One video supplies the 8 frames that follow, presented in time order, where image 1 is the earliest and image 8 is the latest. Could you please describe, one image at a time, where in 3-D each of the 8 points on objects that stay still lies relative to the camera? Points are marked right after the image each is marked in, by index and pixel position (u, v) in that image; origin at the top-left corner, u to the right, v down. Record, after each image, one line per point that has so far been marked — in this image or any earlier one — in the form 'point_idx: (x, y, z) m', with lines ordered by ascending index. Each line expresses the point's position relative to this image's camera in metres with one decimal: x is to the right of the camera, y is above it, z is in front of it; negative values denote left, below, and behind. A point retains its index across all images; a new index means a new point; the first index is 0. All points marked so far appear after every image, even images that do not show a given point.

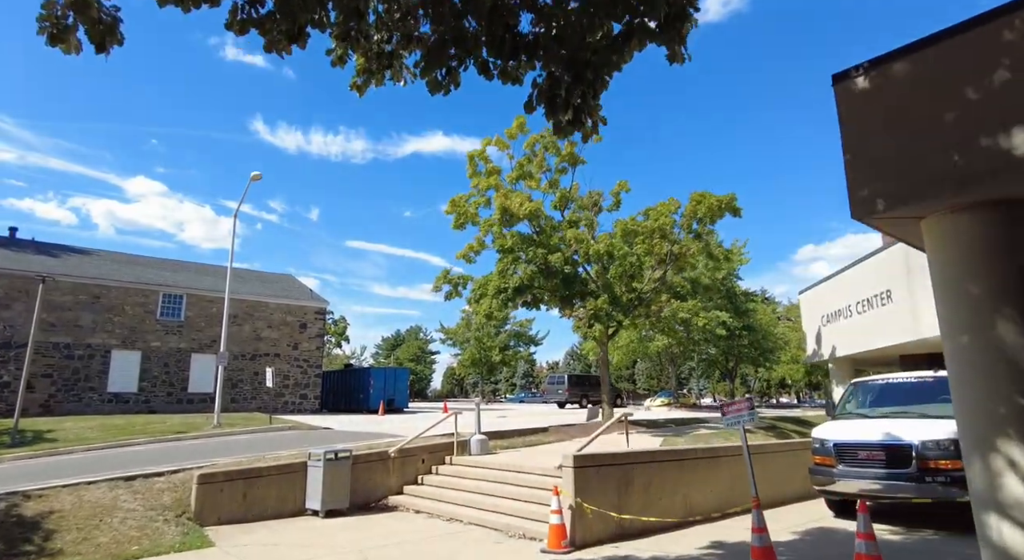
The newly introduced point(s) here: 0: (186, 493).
0: (-5.7, -3.7, +10.3) m
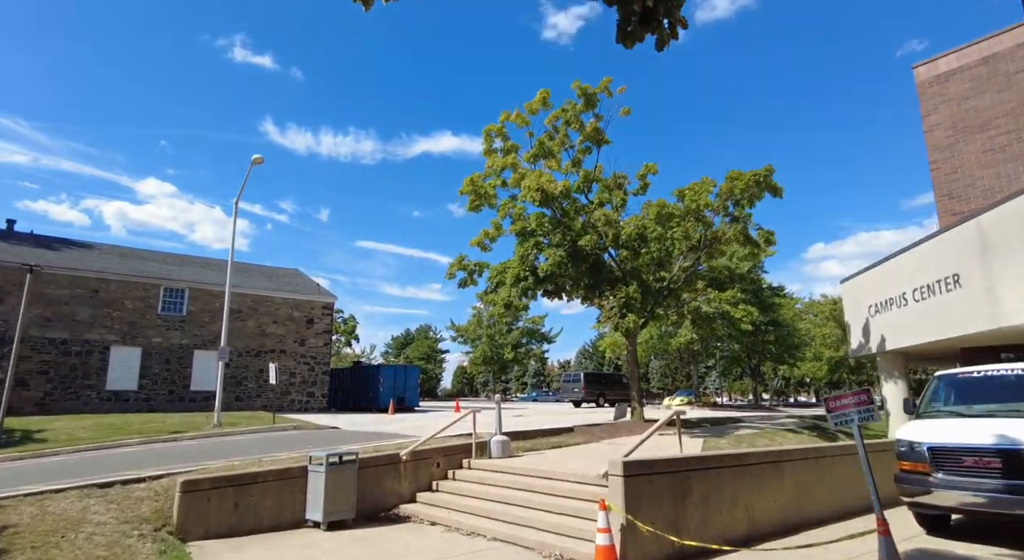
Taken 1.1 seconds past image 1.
0: (-5.3, -3.4, +9.0) m
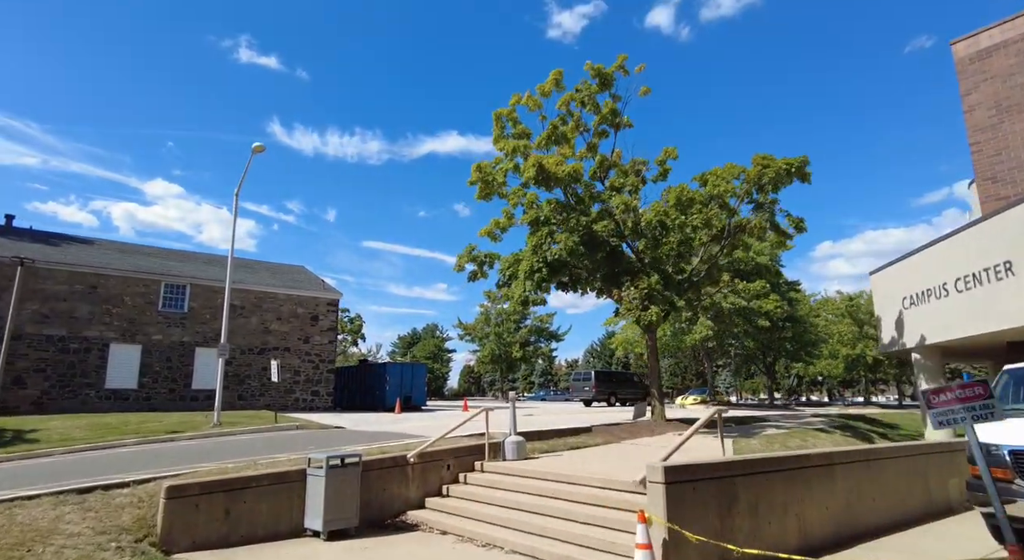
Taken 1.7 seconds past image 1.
0: (-5.0, -3.2, +8.2) m
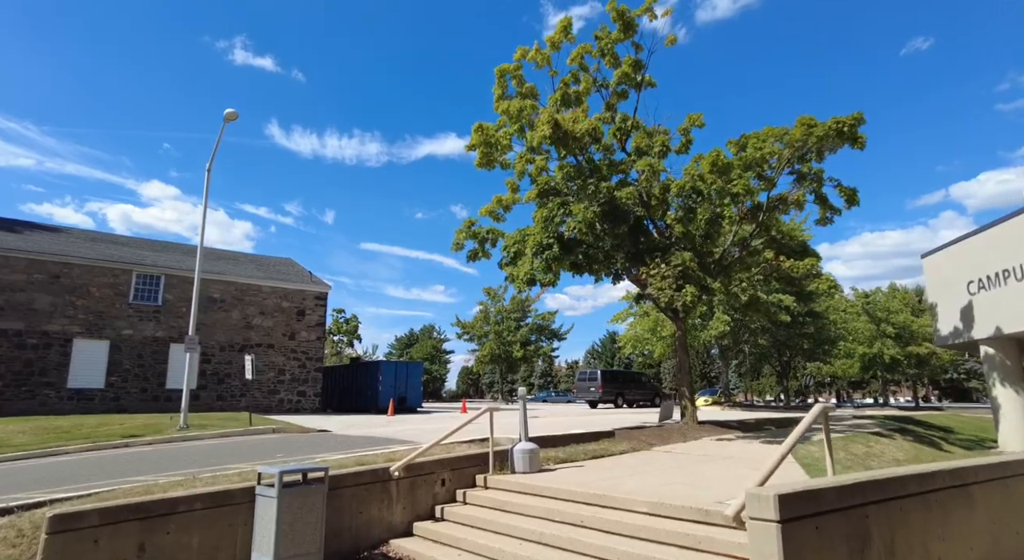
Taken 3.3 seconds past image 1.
0: (-4.8, -2.7, +5.9) m
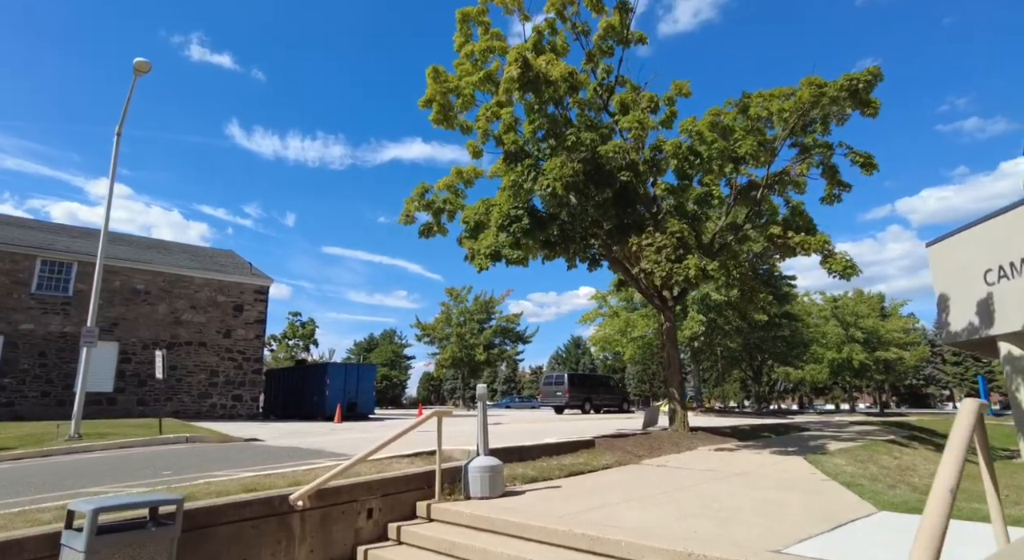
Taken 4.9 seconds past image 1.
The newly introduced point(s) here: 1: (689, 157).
0: (-5.1, -2.1, +3.3) m
1: (+3.2, +2.2, +10.7) m
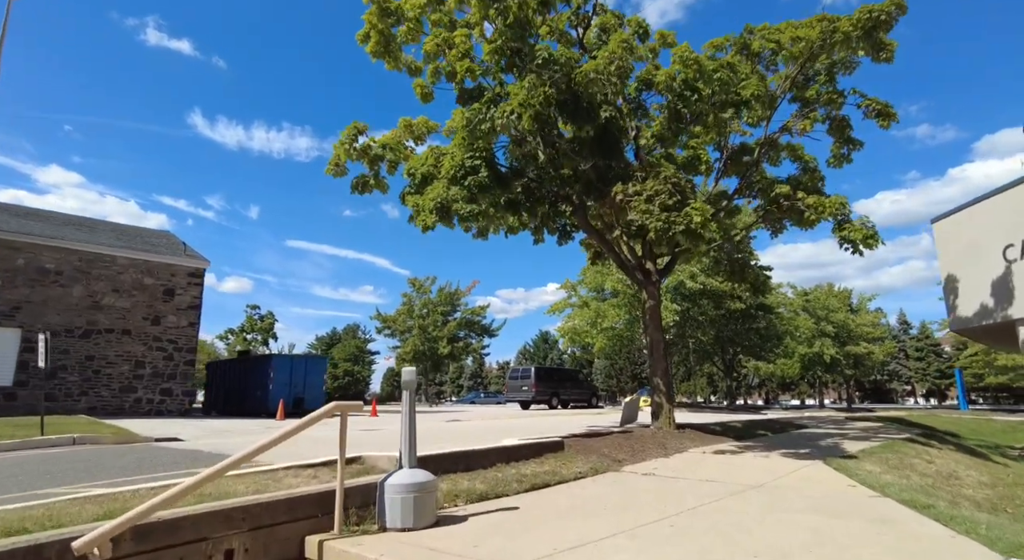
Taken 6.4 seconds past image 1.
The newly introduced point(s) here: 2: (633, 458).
0: (-5.5, -1.6, +1.0) m
1: (+2.5, +2.7, +8.8) m
2: (+1.6, -2.4, +8.0) m
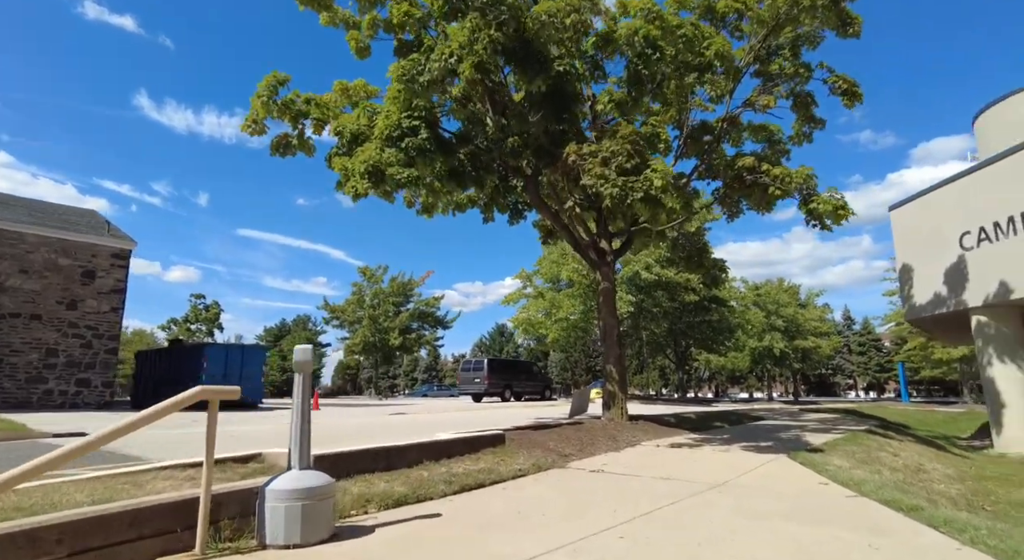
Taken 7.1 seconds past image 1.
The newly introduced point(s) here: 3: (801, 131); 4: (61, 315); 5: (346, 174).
0: (-5.7, -1.3, -0.3) m
1: (+1.8, +3.0, +8.1) m
2: (+0.8, -2.1, +7.2) m
3: (+5.1, +2.6, +10.4) m
4: (-15.9, -1.2, +20.9) m
5: (-2.3, +1.5, +8.4) m
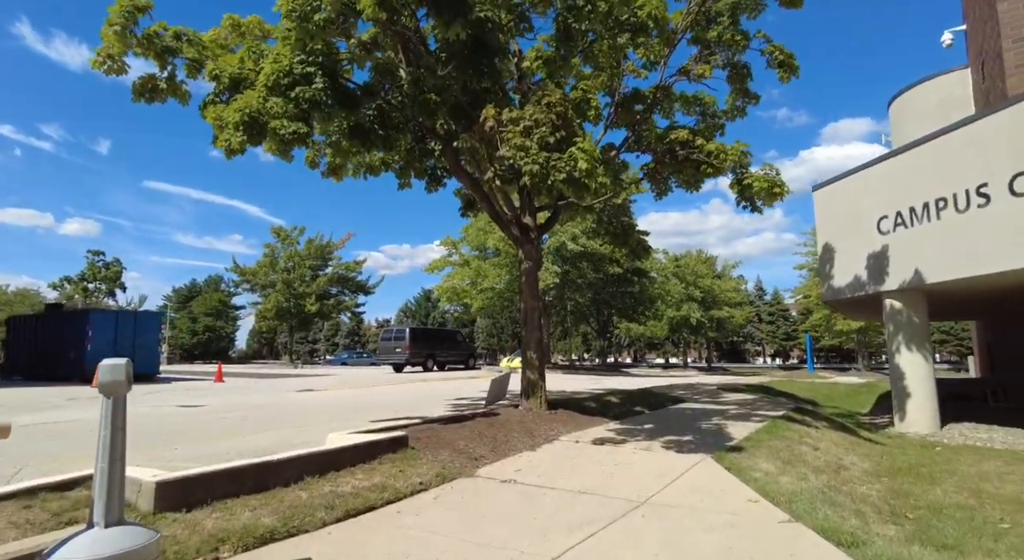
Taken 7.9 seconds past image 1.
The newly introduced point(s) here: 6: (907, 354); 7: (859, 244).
0: (-5.8, -1.4, -1.7) m
1: (+0.7, +3.3, +7.2) m
2: (-0.2, -1.9, +6.5) m
3: (+3.8, +2.9, +9.9) m
4: (-18.5, +0.1, +18.0) m
5: (-3.4, +1.8, +7.1) m
6: (+7.7, -1.4, +11.5) m
7: (+7.1, +0.7, +12.0) m
